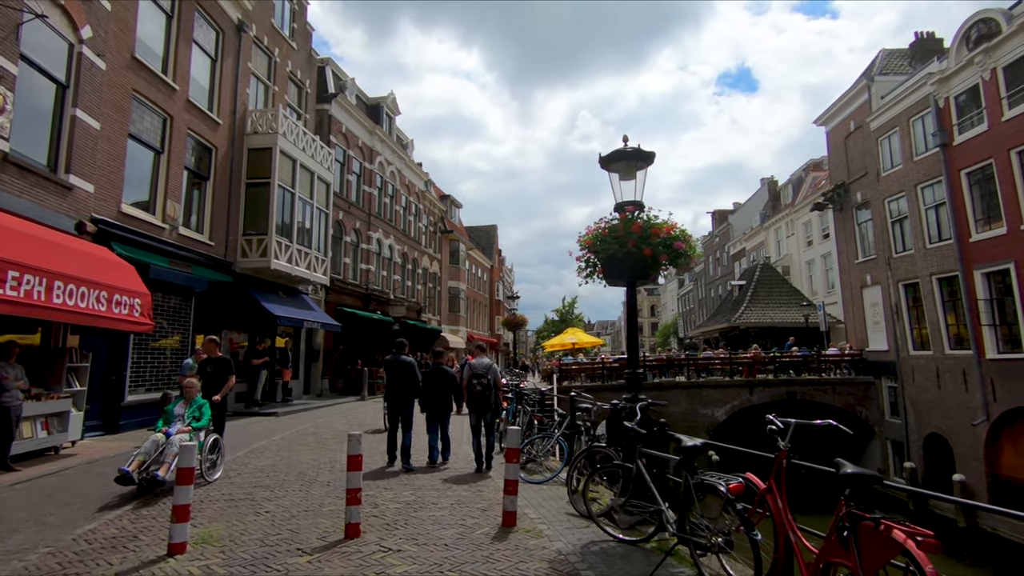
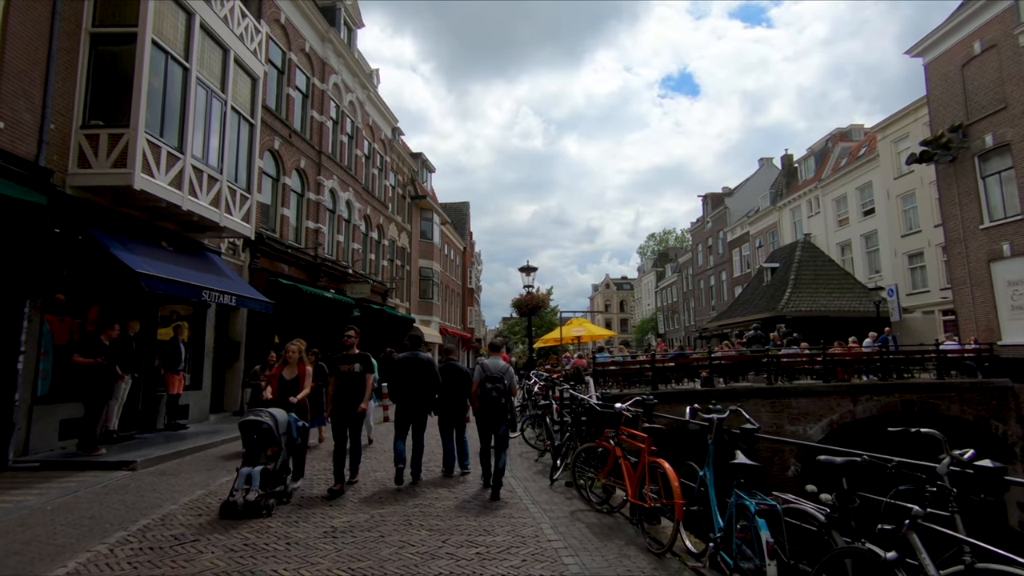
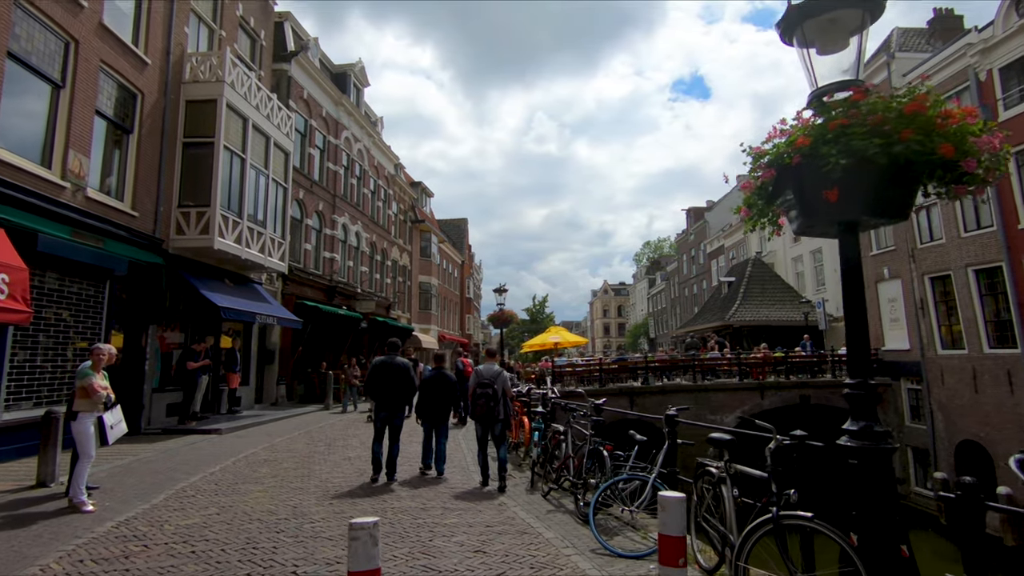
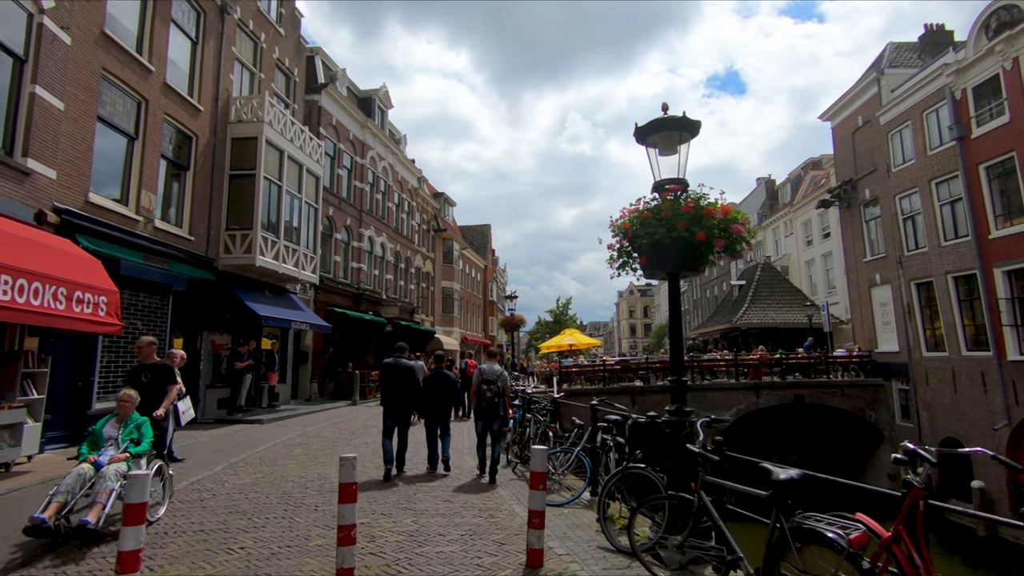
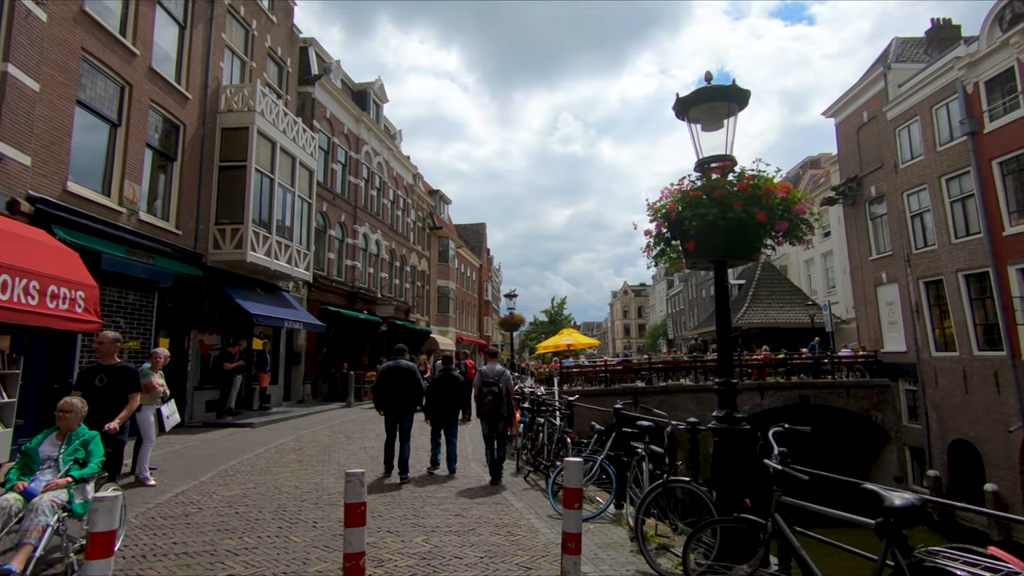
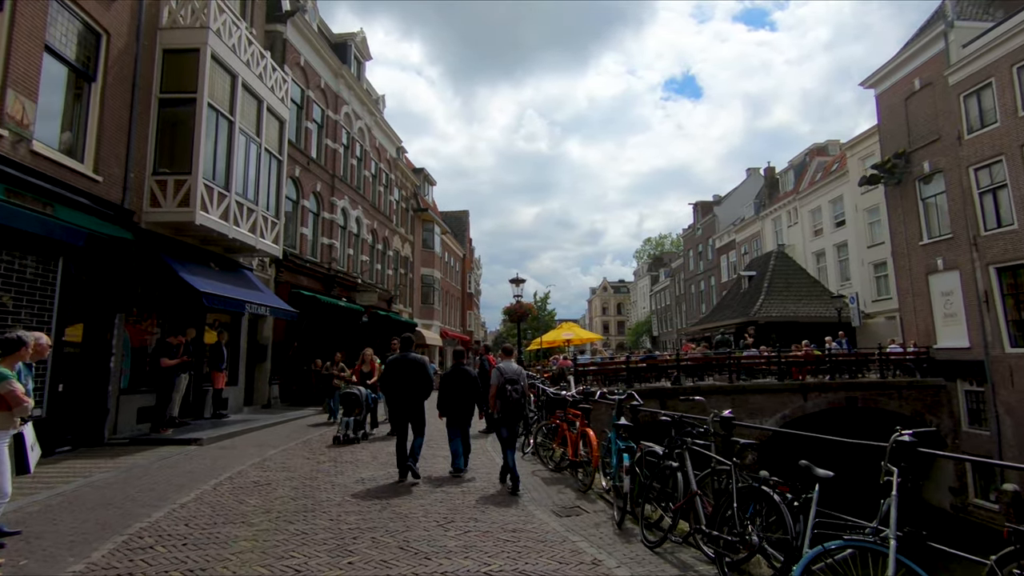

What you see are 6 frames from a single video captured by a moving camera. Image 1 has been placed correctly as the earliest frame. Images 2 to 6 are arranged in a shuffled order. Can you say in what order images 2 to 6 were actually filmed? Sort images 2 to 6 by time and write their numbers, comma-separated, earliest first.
4, 5, 3, 6, 2
